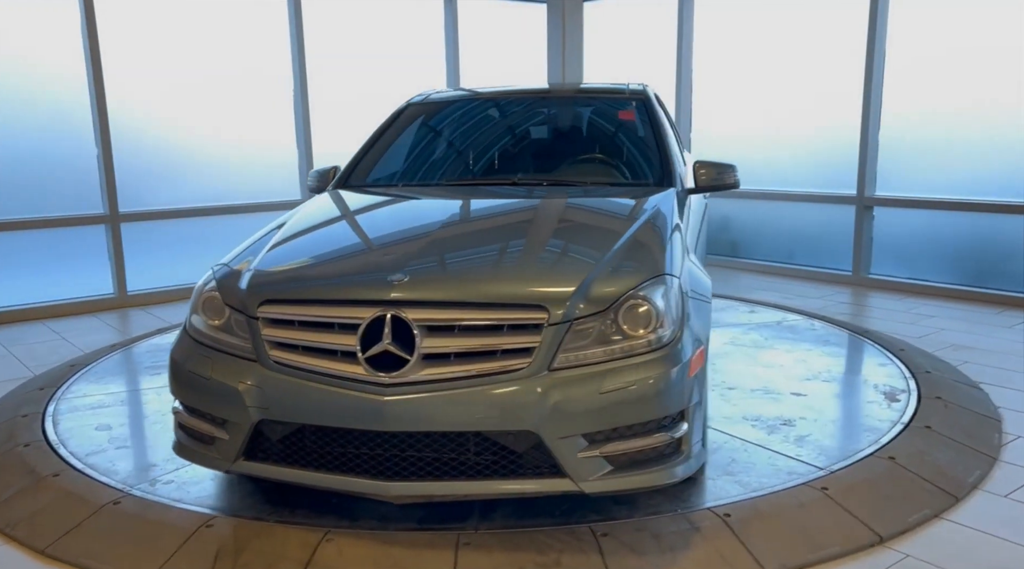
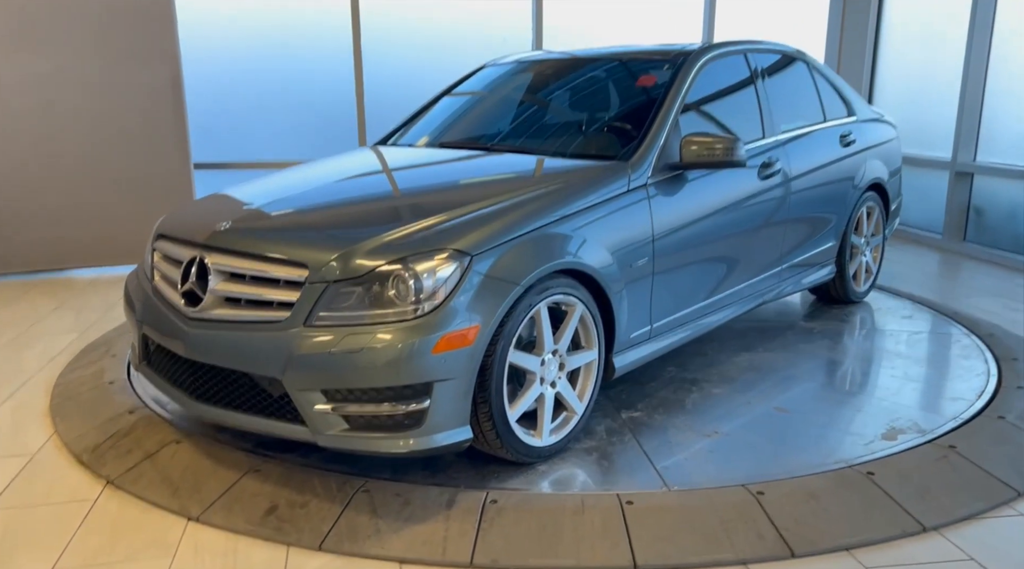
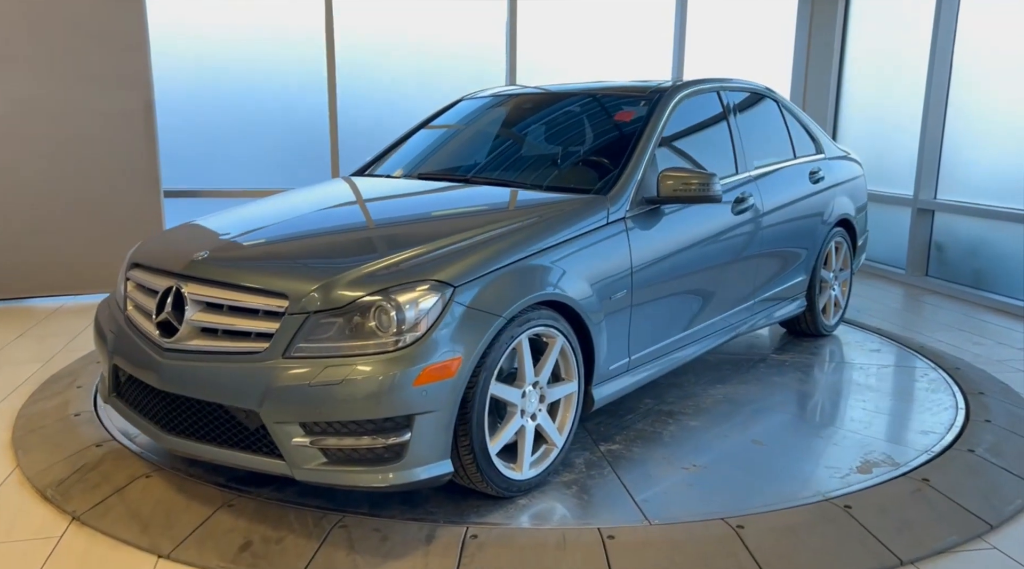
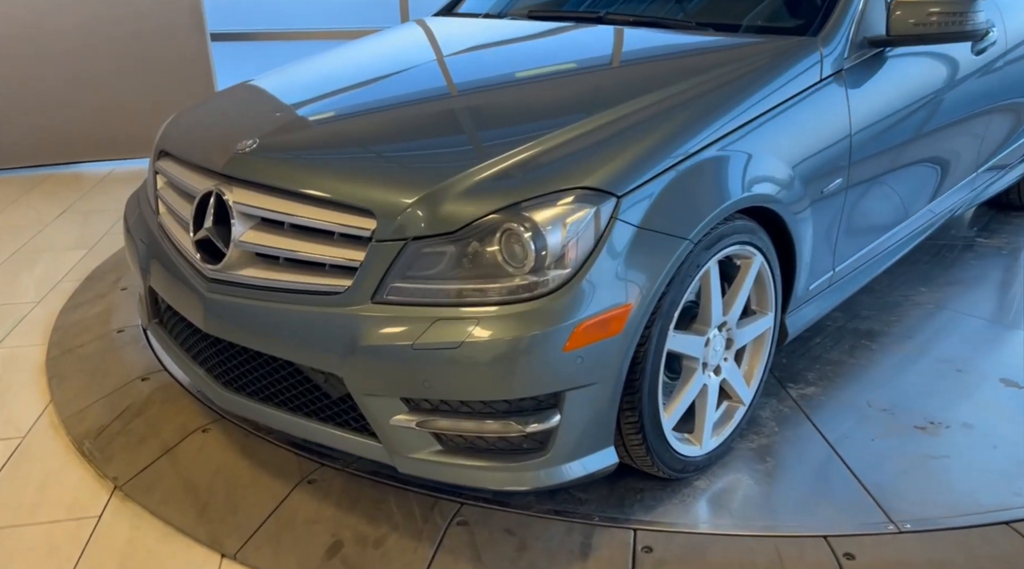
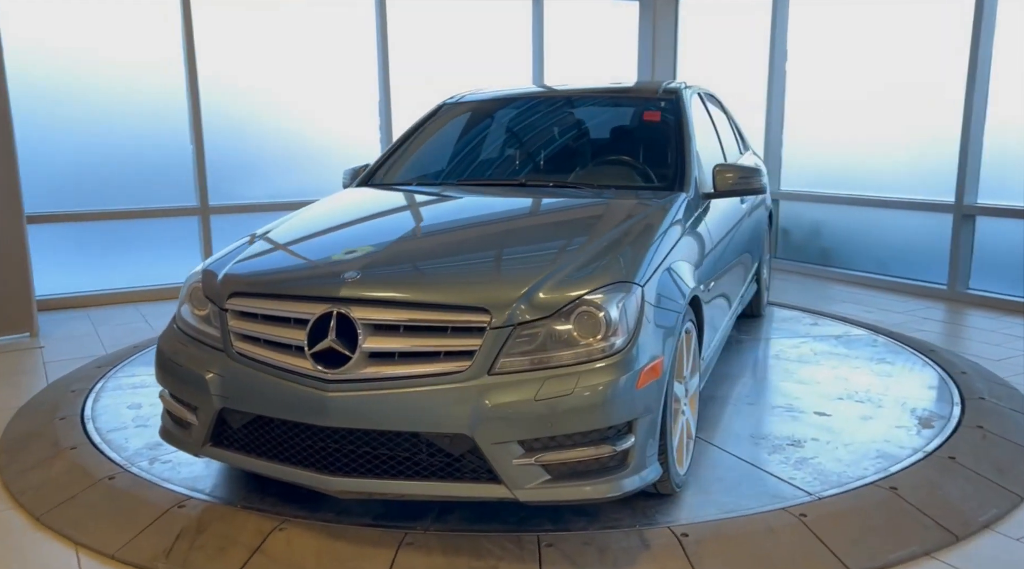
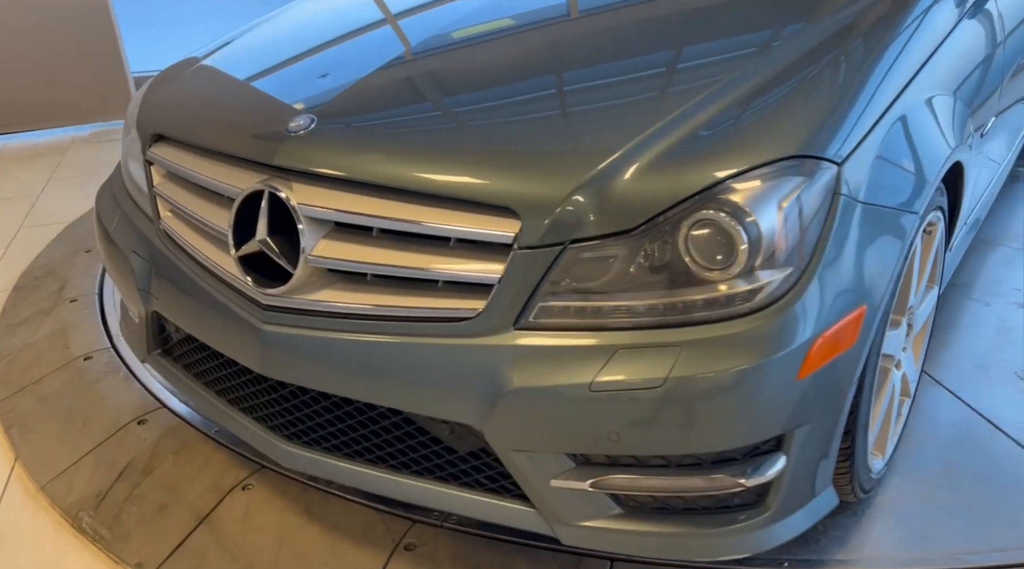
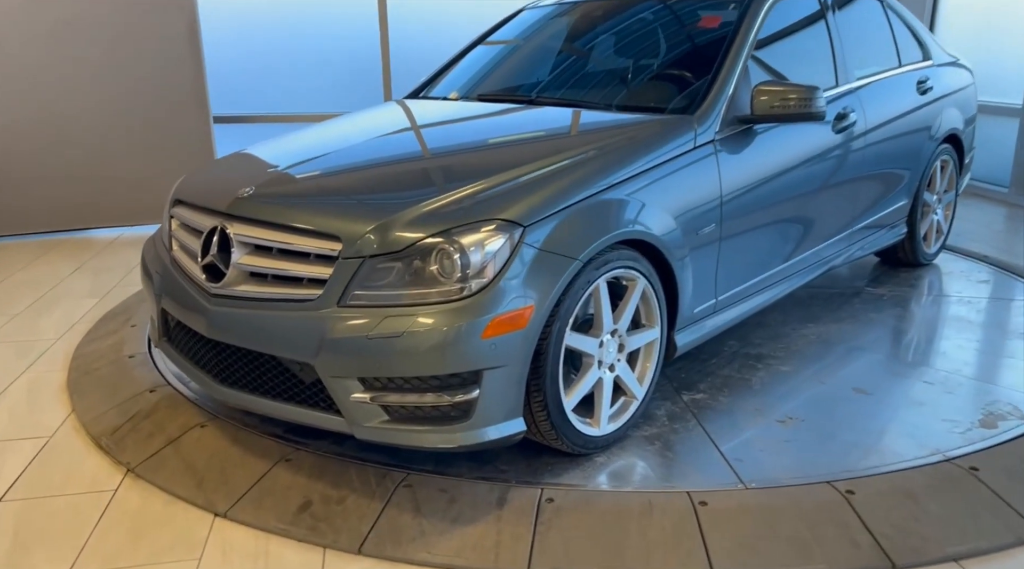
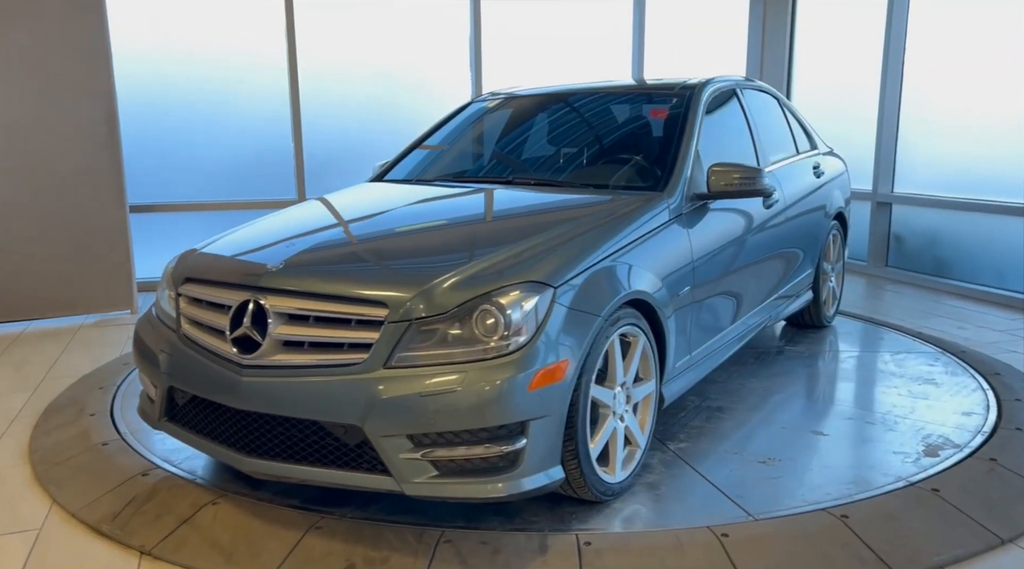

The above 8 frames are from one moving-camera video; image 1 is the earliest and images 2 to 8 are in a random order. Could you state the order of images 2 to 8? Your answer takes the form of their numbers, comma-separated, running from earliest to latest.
5, 8, 3, 2, 7, 4, 6
